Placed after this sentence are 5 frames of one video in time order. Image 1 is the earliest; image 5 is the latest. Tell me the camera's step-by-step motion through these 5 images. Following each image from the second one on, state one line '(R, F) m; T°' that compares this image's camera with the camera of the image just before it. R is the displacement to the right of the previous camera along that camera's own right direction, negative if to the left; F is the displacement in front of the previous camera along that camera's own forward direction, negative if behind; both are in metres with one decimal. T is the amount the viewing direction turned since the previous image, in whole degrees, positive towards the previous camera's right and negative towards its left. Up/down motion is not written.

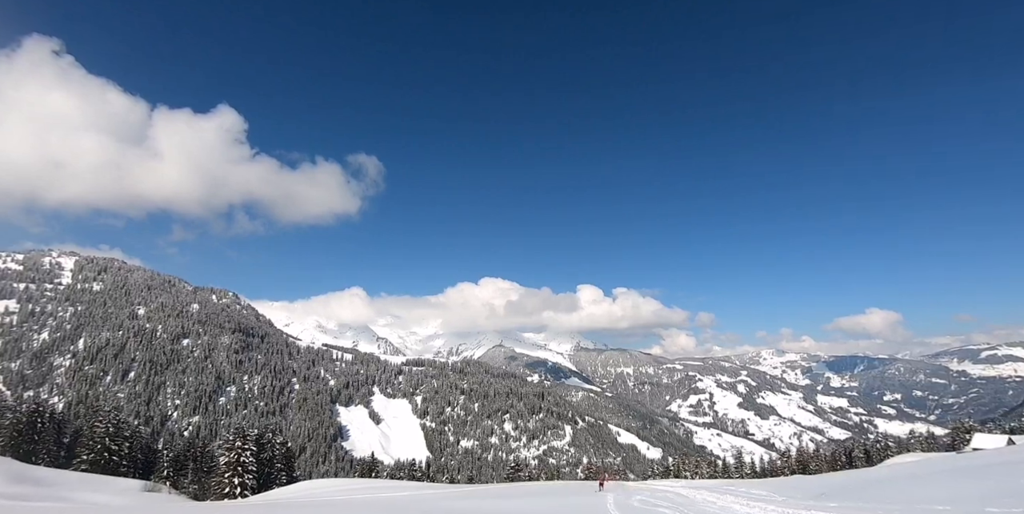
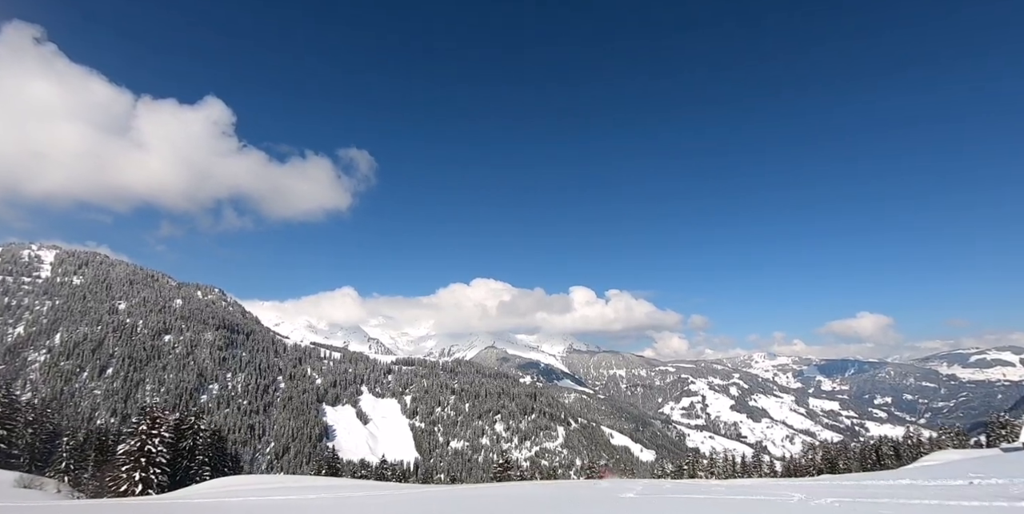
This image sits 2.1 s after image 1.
(+0.3, +6.2) m; +1°
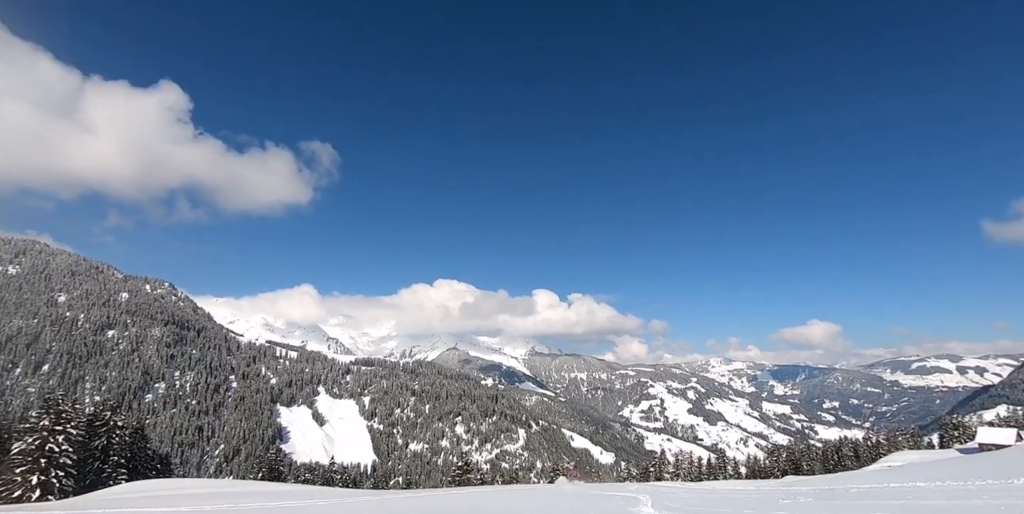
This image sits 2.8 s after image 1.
(-0.2, +2.5) m; +4°
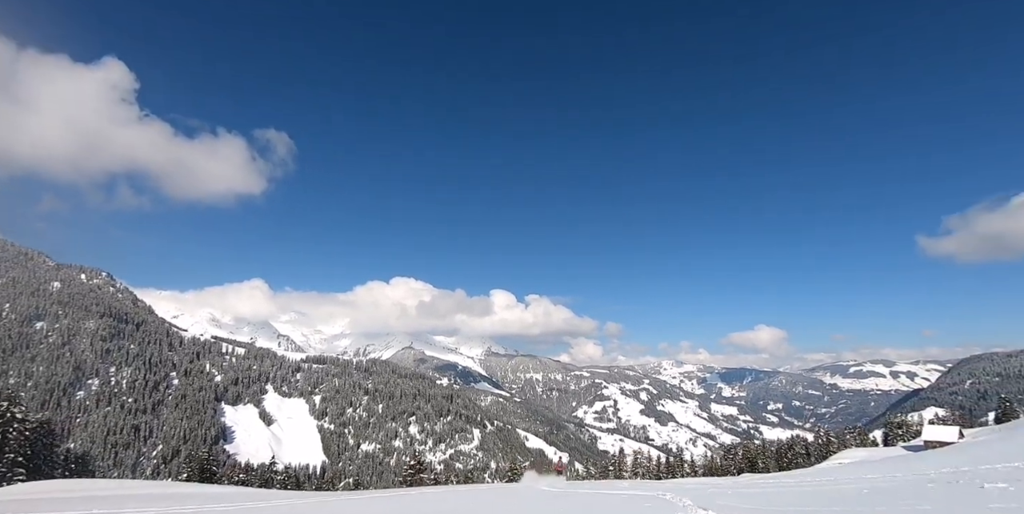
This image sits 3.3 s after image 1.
(-0.3, +2.2) m; +4°
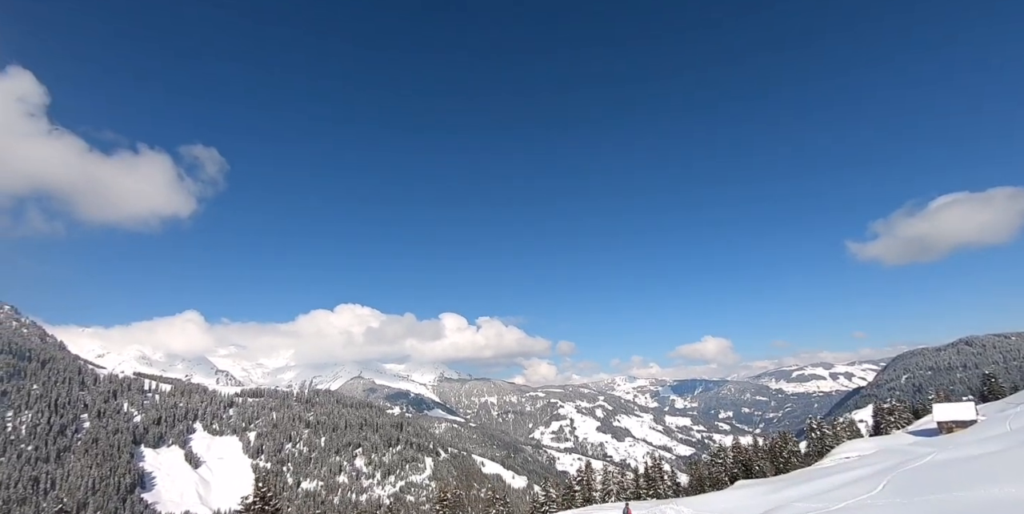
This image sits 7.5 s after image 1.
(+1.1, +11.6) m; +5°
